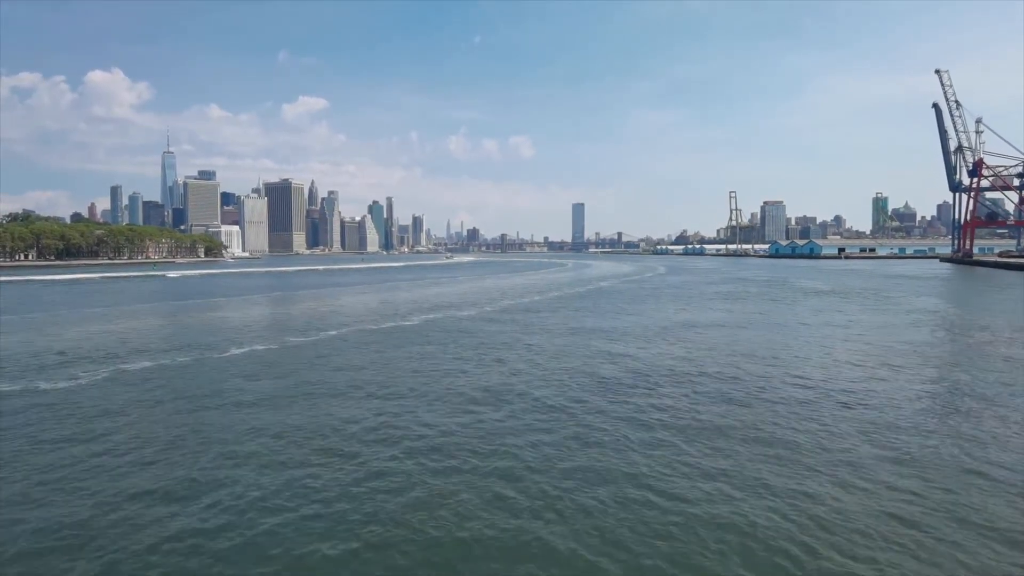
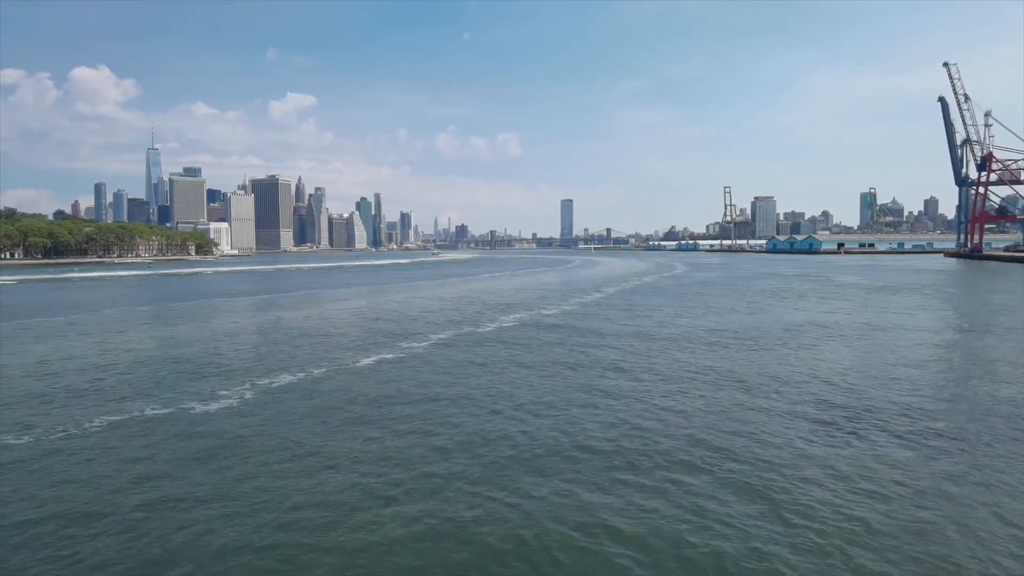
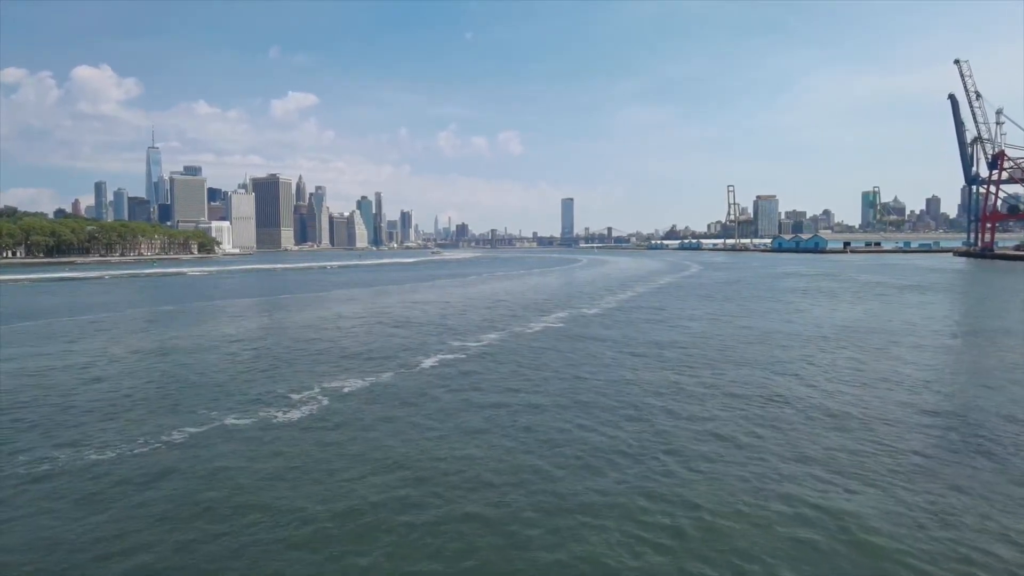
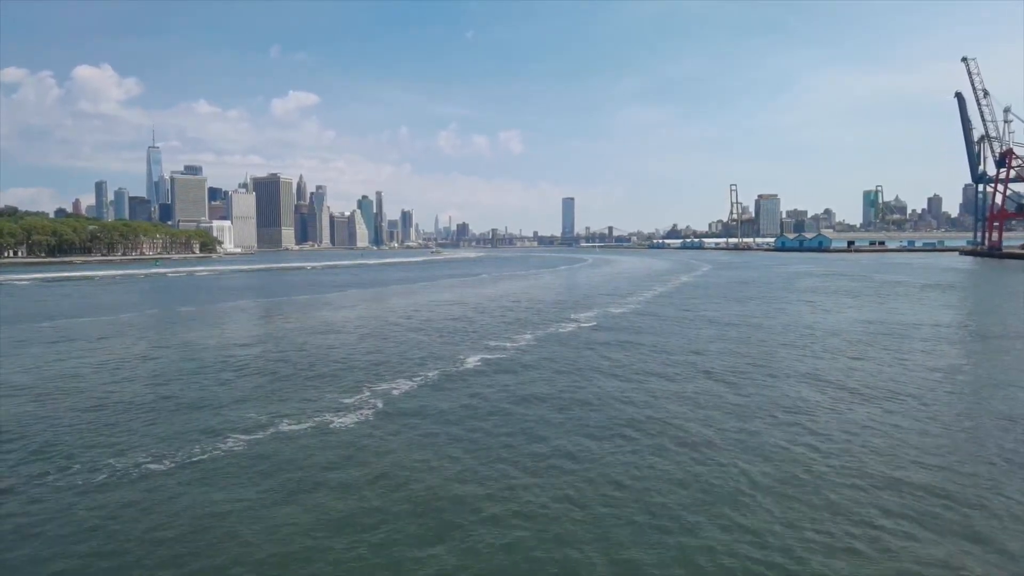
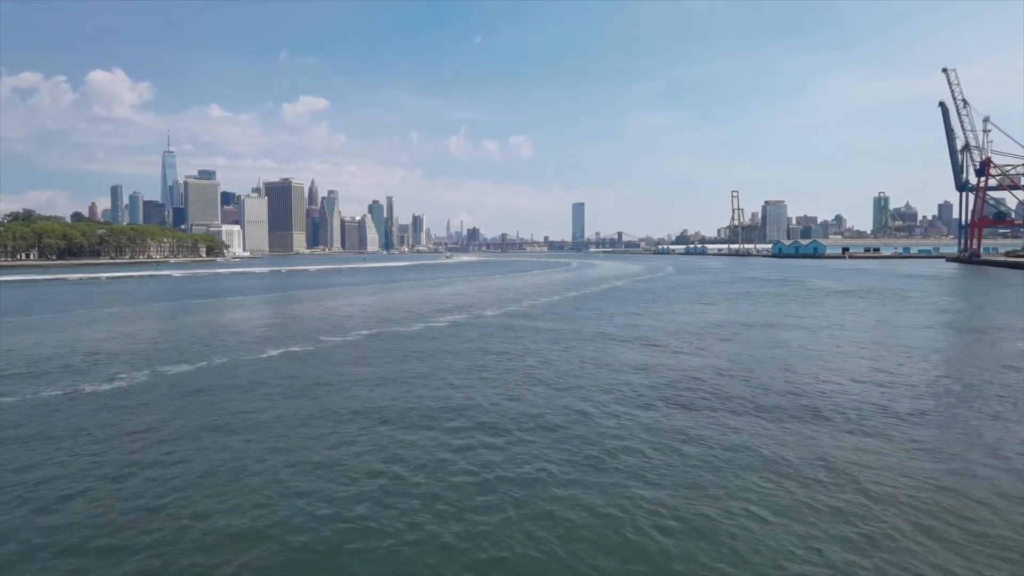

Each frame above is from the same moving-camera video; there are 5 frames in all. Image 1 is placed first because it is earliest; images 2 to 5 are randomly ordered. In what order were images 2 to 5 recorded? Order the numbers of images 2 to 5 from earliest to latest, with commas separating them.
5, 2, 3, 4
